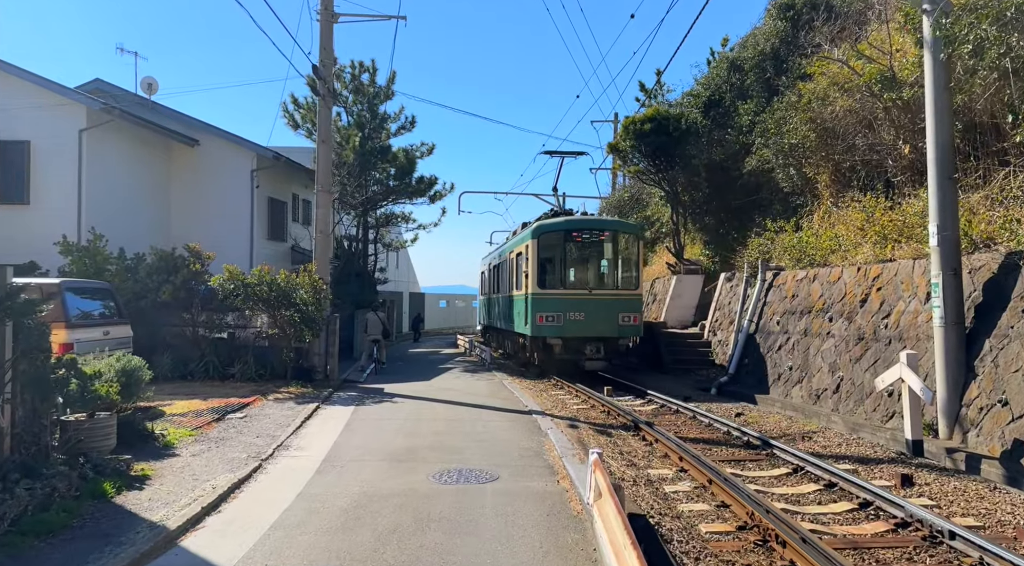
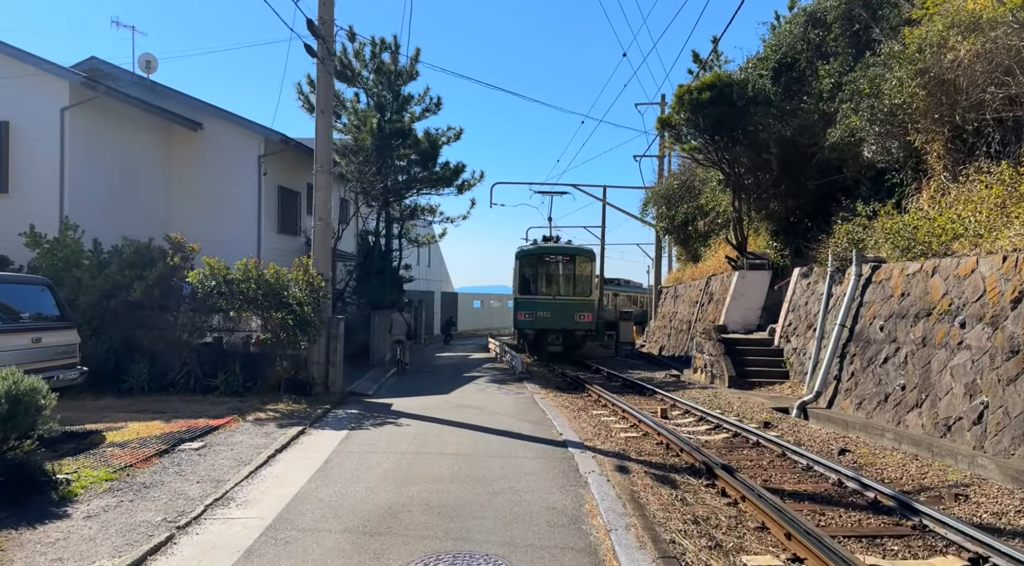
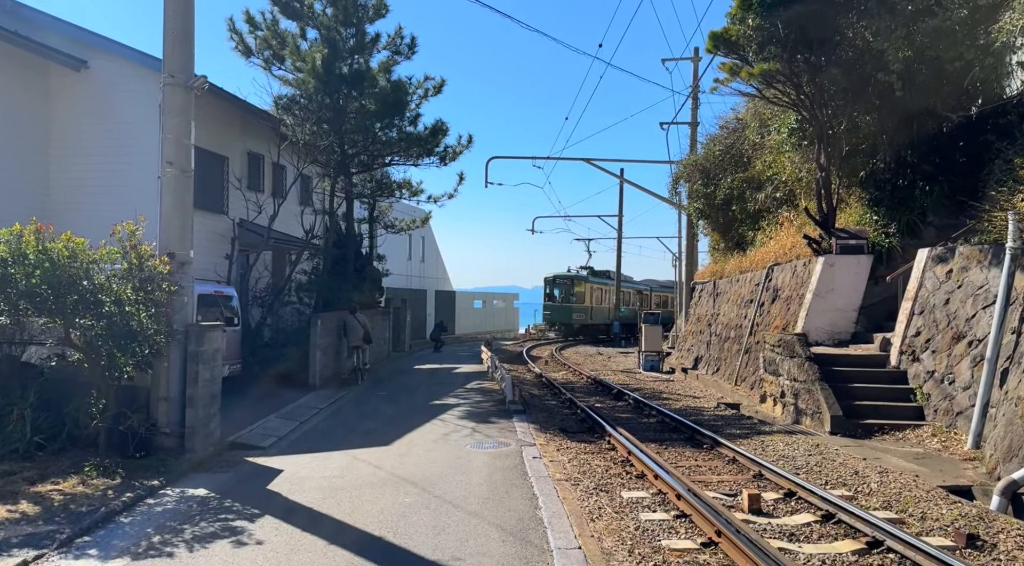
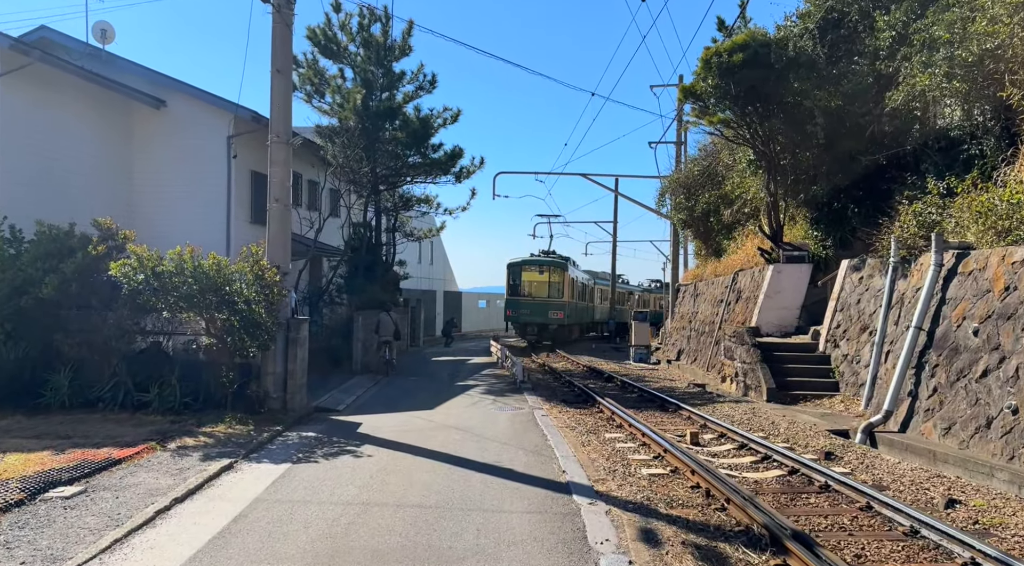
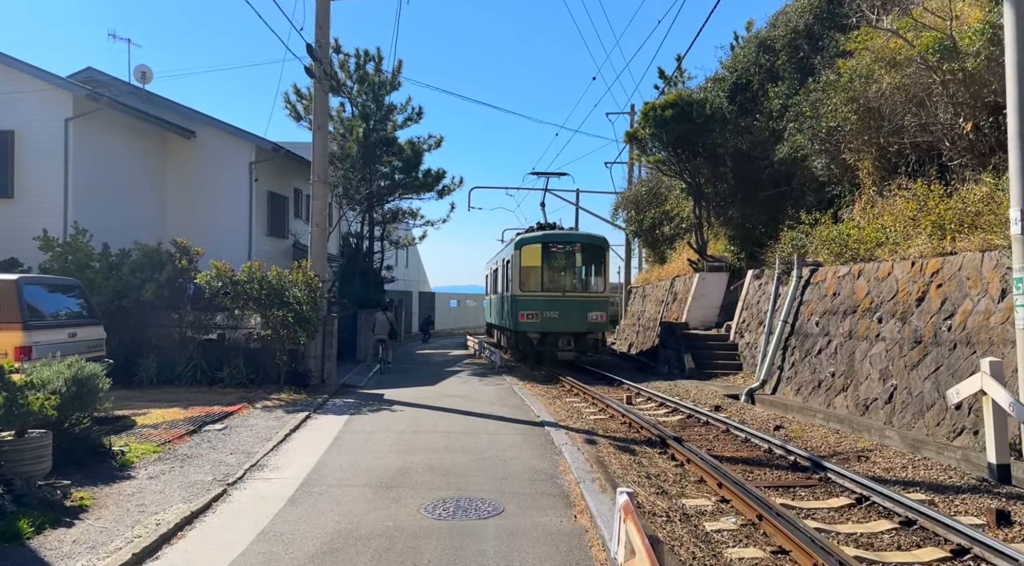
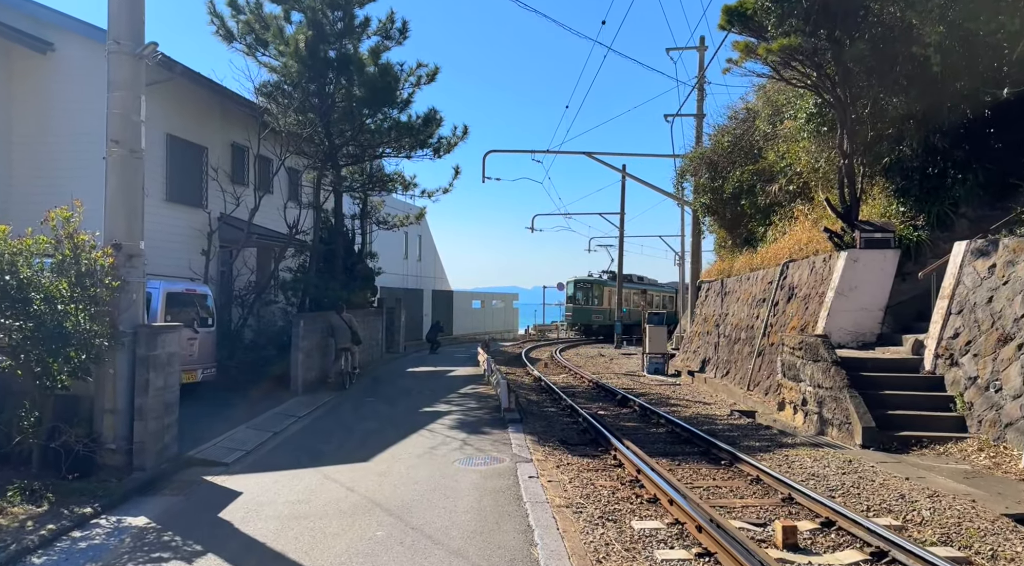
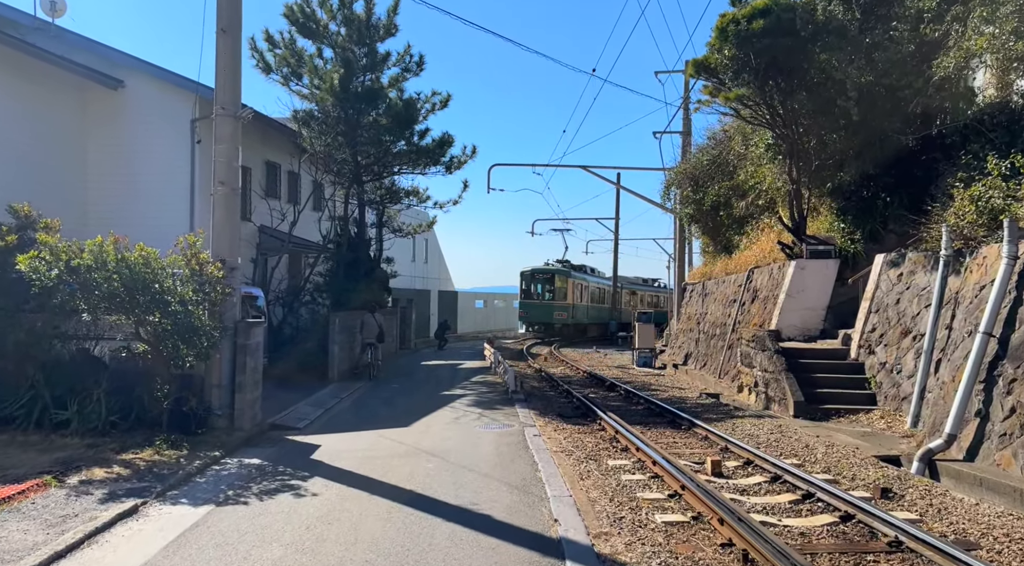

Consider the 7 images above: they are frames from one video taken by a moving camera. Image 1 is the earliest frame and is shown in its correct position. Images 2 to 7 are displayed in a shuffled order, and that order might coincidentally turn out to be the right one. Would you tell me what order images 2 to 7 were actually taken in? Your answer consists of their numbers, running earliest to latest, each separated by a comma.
5, 2, 4, 7, 3, 6
